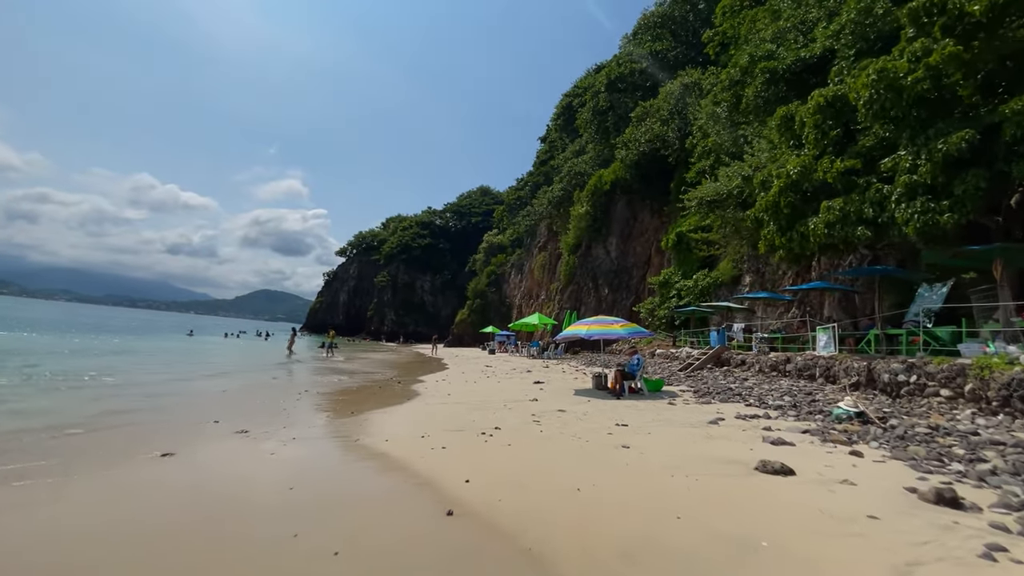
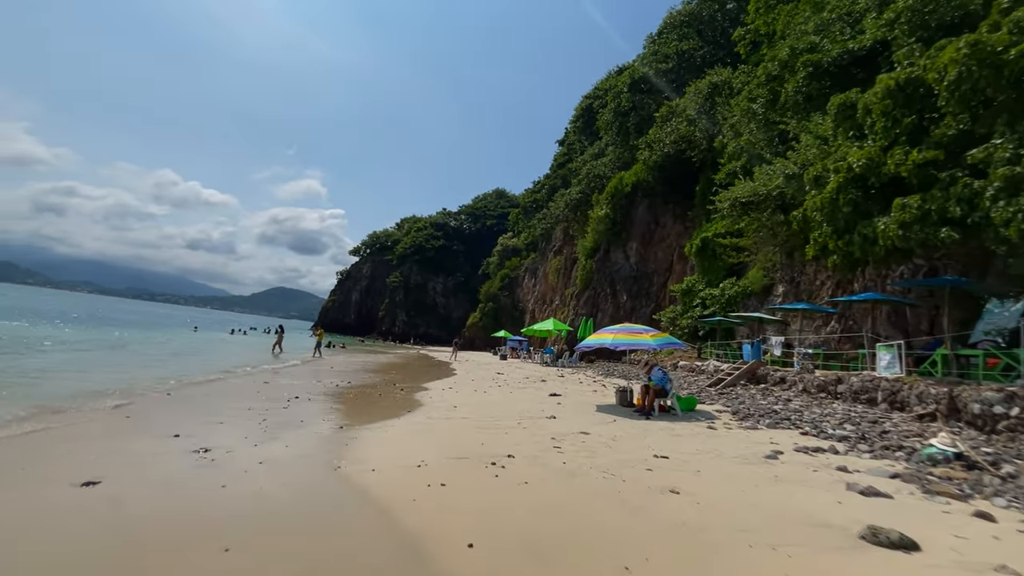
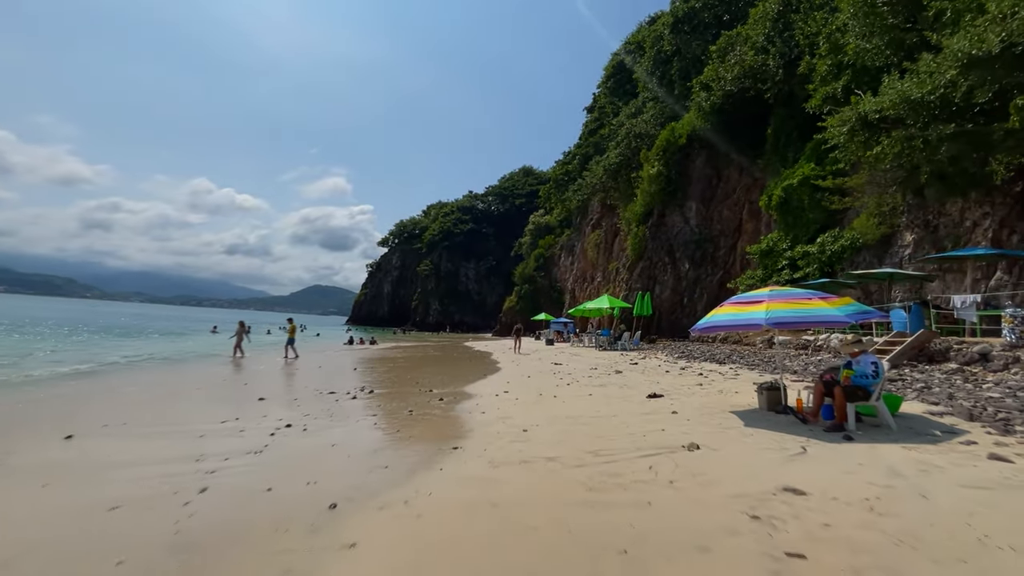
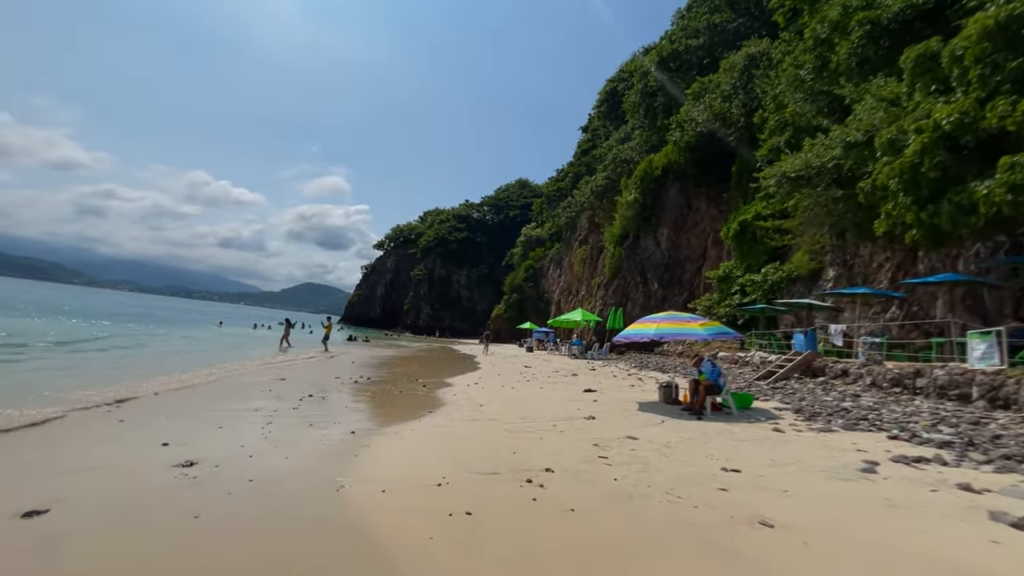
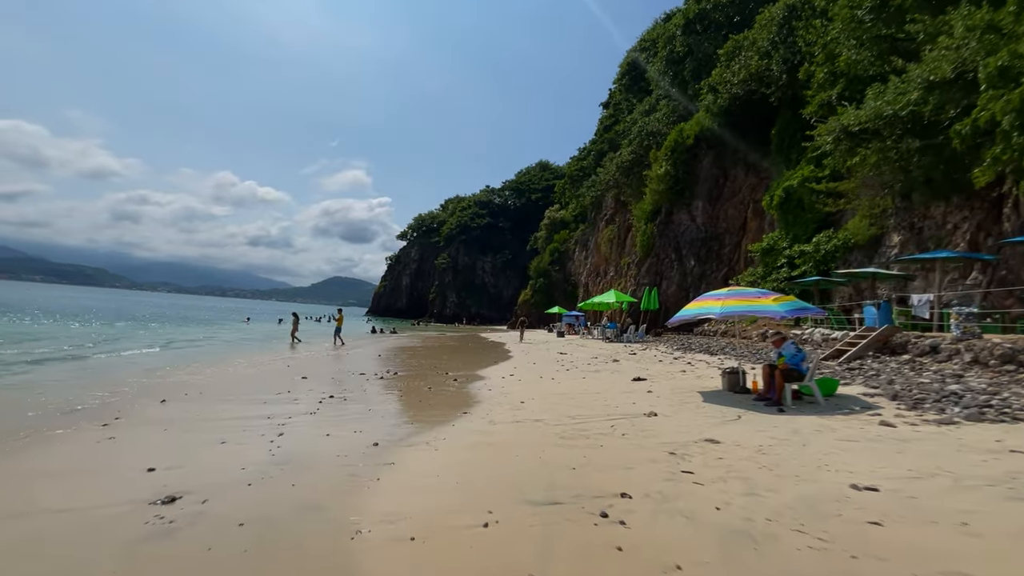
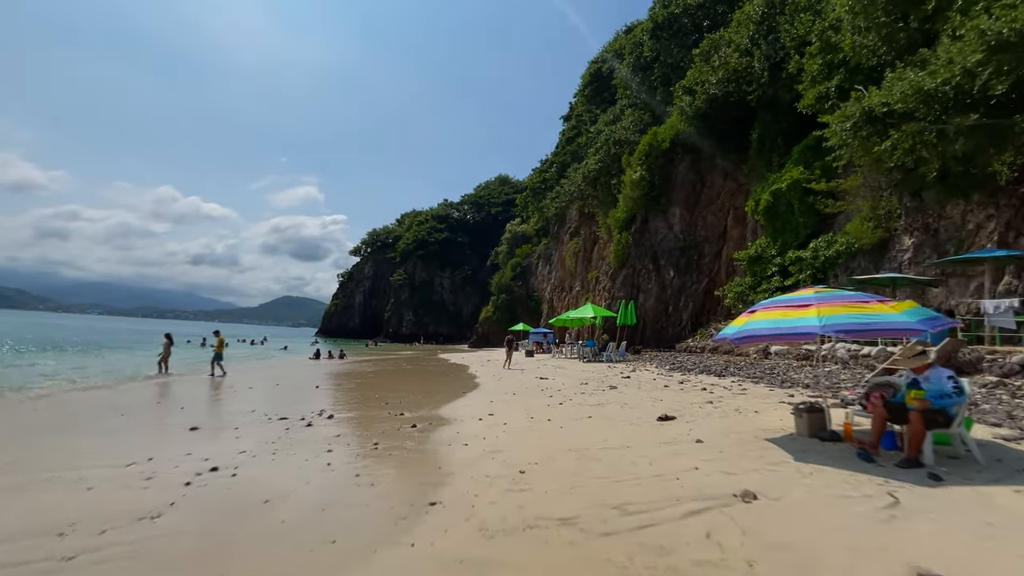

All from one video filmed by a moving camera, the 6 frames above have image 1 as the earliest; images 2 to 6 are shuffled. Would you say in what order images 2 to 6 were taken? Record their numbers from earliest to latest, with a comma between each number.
2, 4, 5, 3, 6
